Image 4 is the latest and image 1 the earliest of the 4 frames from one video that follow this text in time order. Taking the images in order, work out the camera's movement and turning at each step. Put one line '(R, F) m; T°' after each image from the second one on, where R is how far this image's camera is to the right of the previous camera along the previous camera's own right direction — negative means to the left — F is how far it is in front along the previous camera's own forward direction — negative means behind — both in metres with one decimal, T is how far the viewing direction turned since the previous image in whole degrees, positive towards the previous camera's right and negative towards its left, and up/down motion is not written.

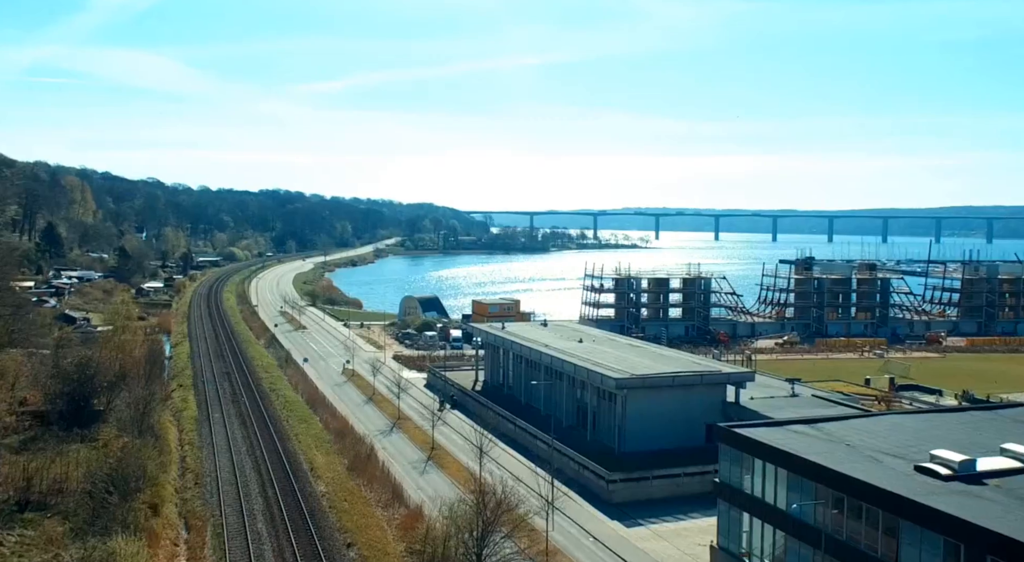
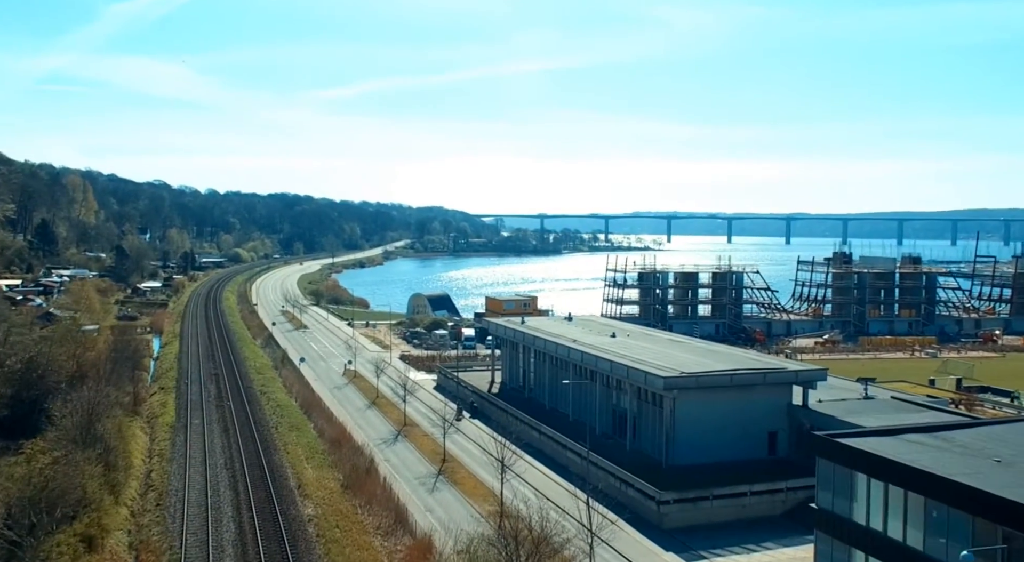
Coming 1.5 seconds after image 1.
(-0.5, +6.0) m; -1°
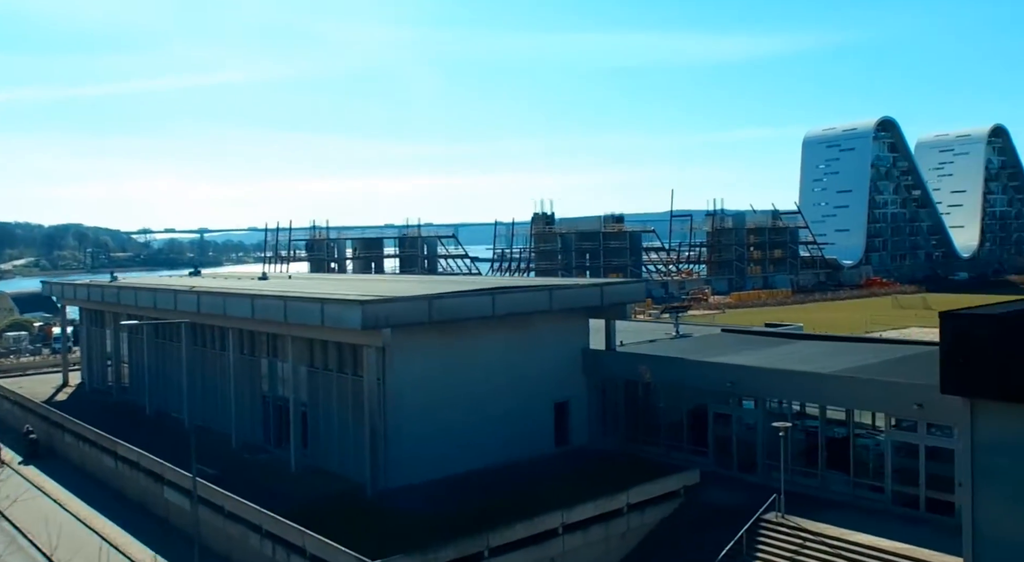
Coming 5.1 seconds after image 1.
(+2.2, +16.1) m; +19°
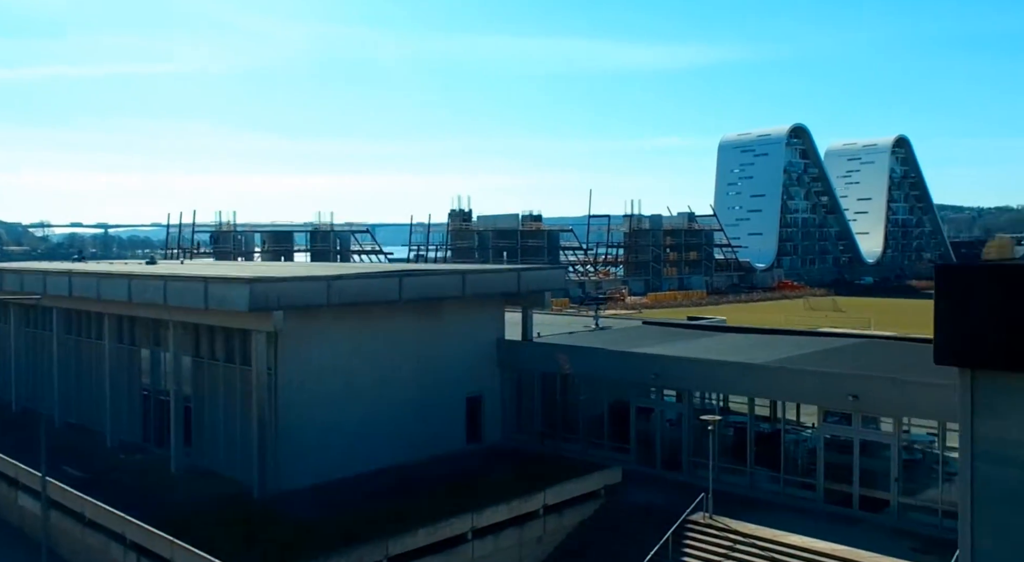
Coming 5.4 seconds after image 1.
(+0.1, +1.3) m; +5°
